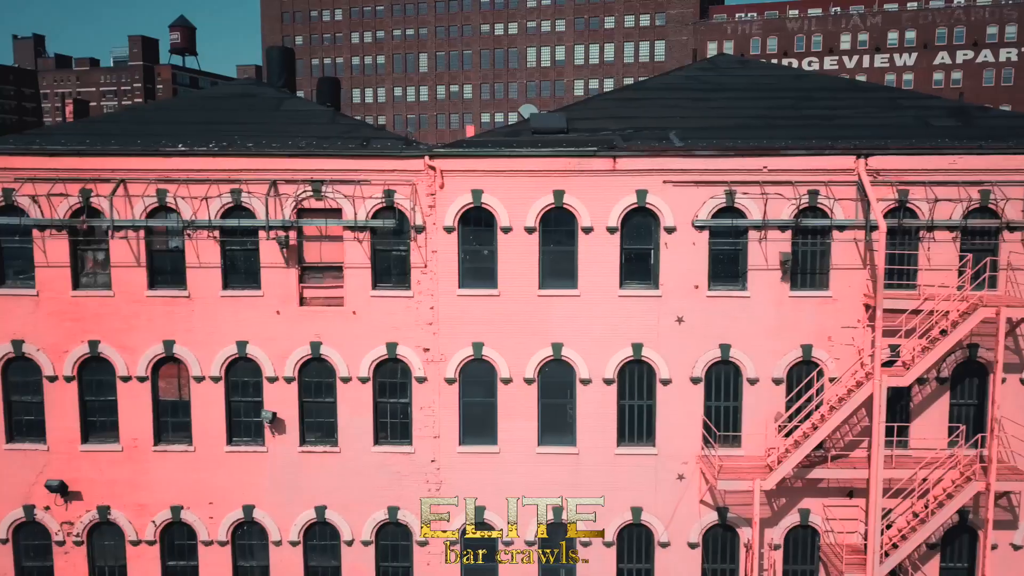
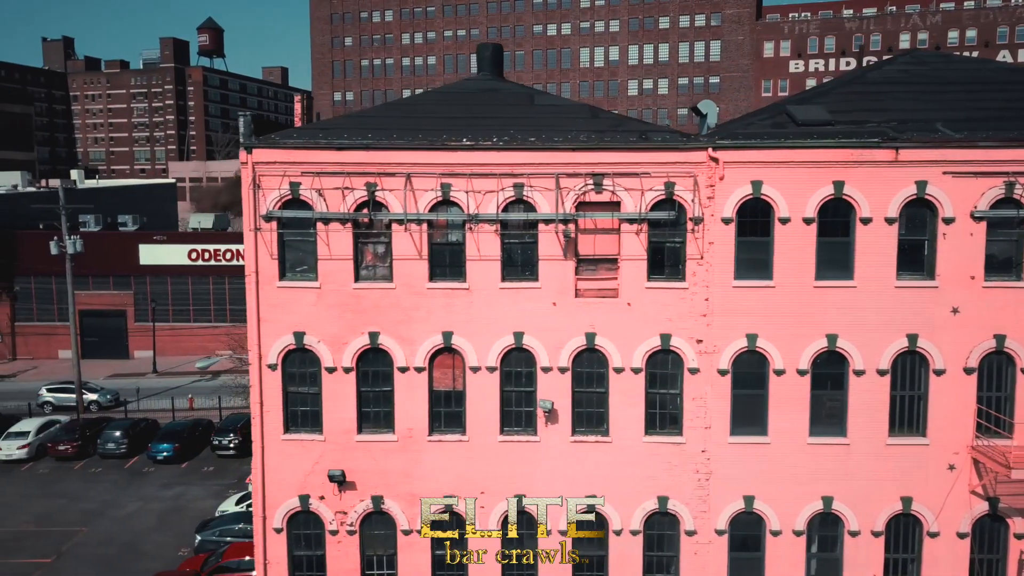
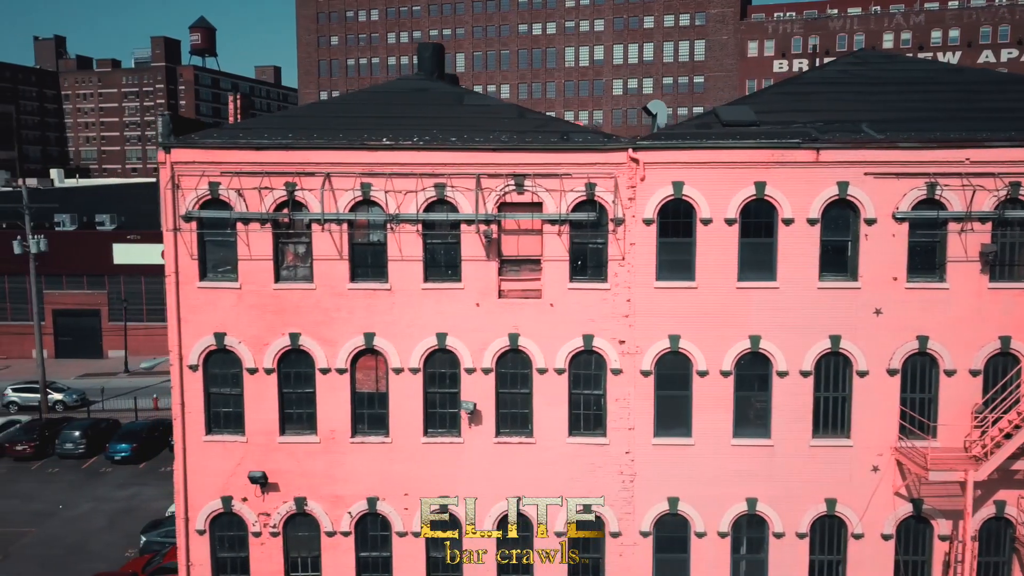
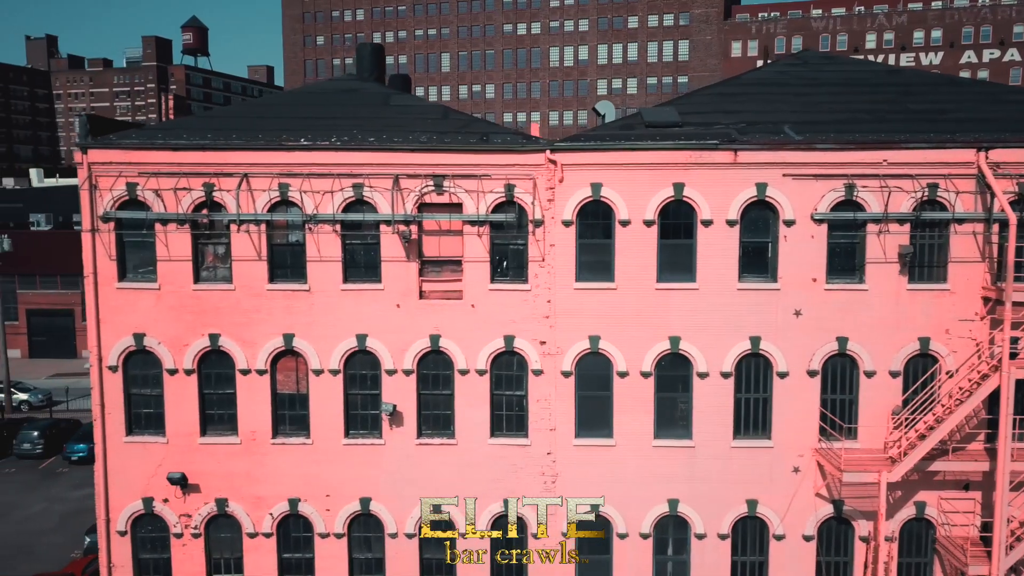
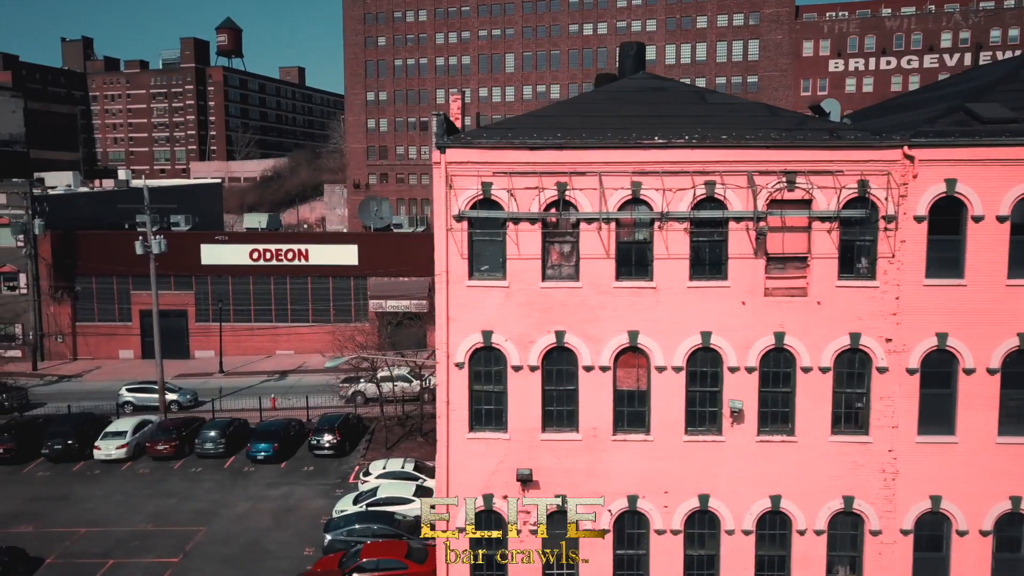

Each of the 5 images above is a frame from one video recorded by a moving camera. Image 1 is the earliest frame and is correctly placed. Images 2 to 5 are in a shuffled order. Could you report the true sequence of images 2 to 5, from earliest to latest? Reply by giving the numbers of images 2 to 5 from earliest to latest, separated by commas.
4, 3, 2, 5
